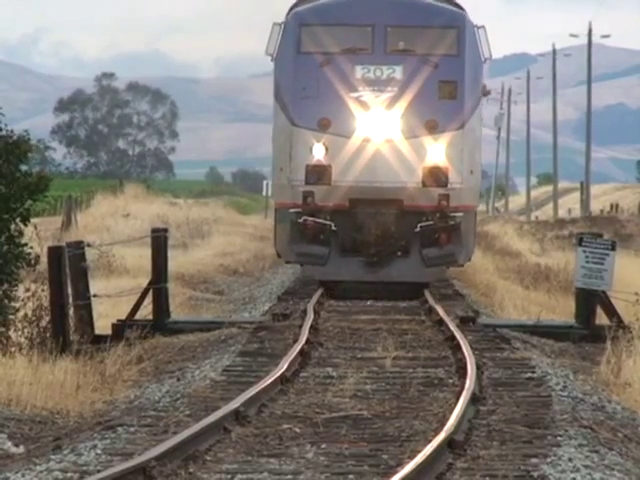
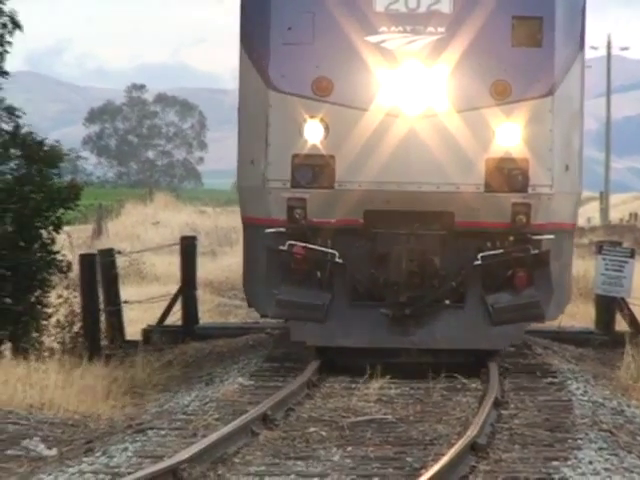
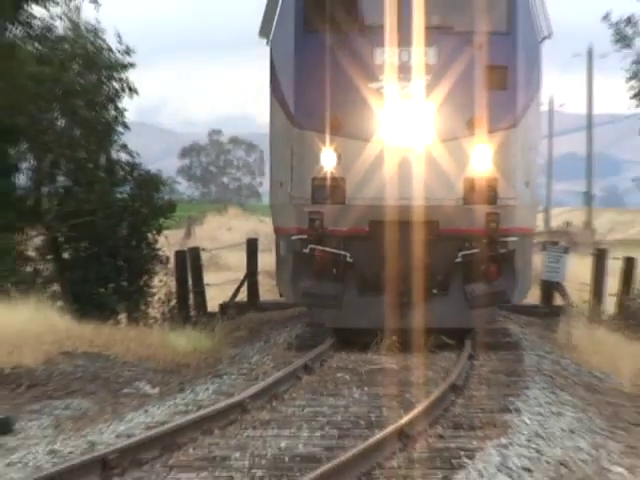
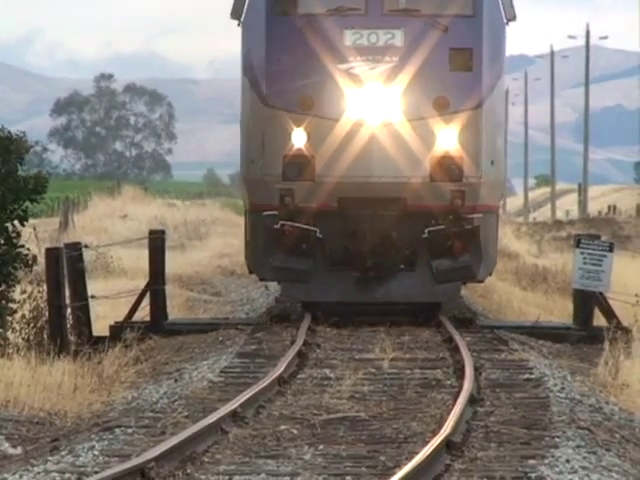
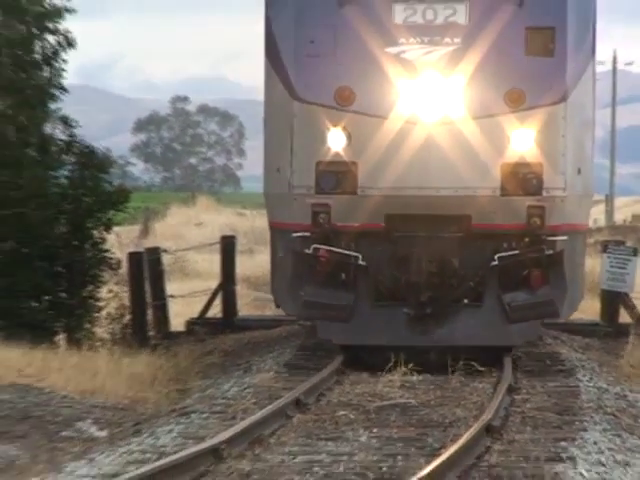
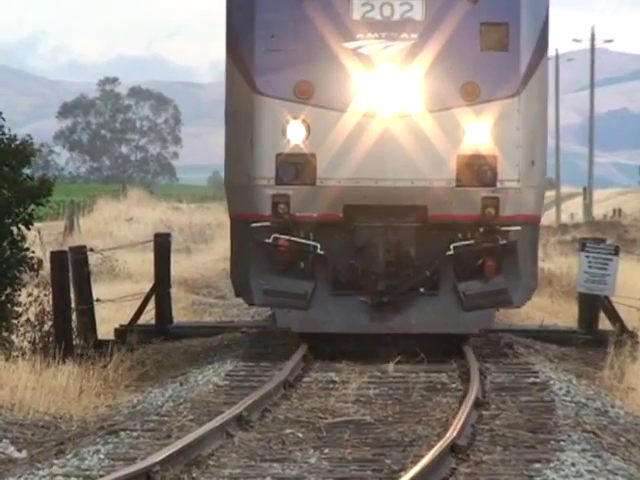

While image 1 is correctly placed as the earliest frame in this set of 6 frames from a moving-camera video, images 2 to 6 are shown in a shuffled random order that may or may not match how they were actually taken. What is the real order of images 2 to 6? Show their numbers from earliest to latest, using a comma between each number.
4, 6, 2, 5, 3
